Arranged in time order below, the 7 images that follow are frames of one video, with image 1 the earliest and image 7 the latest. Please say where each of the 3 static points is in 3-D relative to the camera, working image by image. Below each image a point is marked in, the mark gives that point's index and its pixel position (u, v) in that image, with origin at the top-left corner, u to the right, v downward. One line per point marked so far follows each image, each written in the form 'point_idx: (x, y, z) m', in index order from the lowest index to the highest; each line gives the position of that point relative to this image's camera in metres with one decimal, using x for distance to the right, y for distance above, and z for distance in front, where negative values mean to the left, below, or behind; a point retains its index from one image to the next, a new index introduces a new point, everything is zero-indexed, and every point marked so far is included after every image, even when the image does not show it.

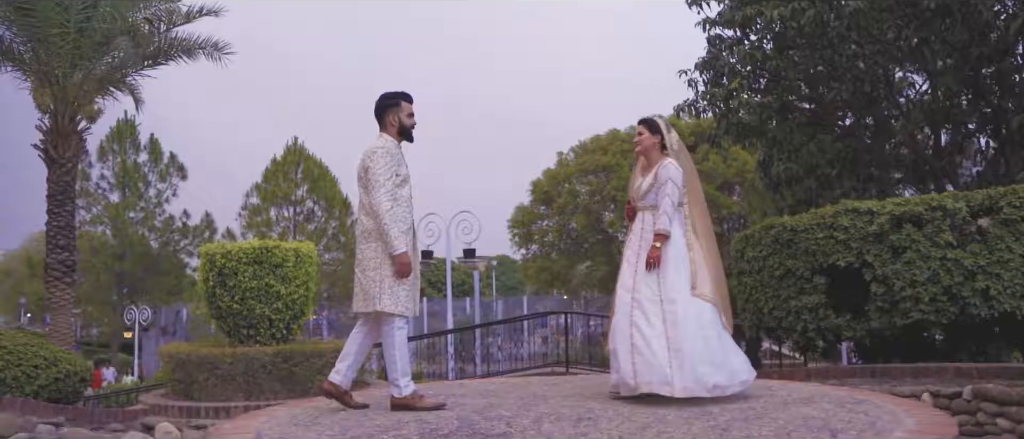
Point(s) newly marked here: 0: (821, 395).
0: (+2.3, -1.3, +6.6) m
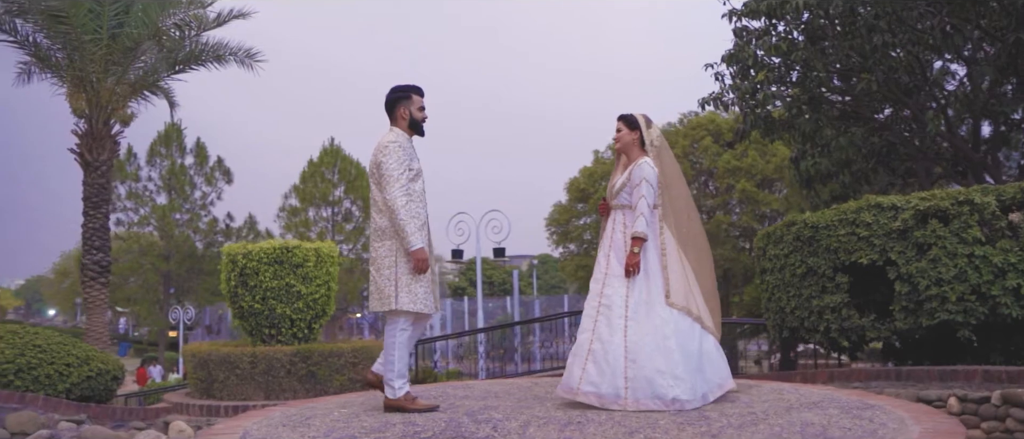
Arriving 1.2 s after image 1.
0: (+2.2, -1.3, +6.3) m
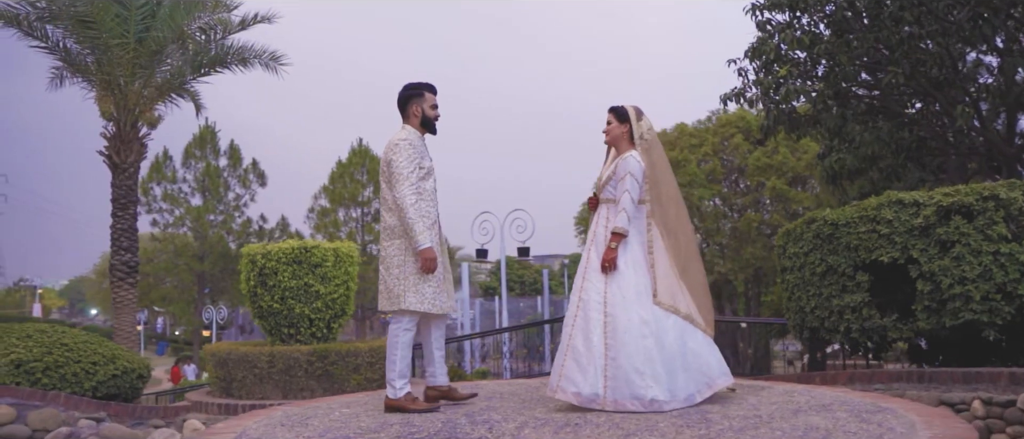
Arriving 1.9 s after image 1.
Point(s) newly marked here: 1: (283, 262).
0: (+2.2, -1.2, +6.1) m
1: (-2.5, -0.5, +9.8) m
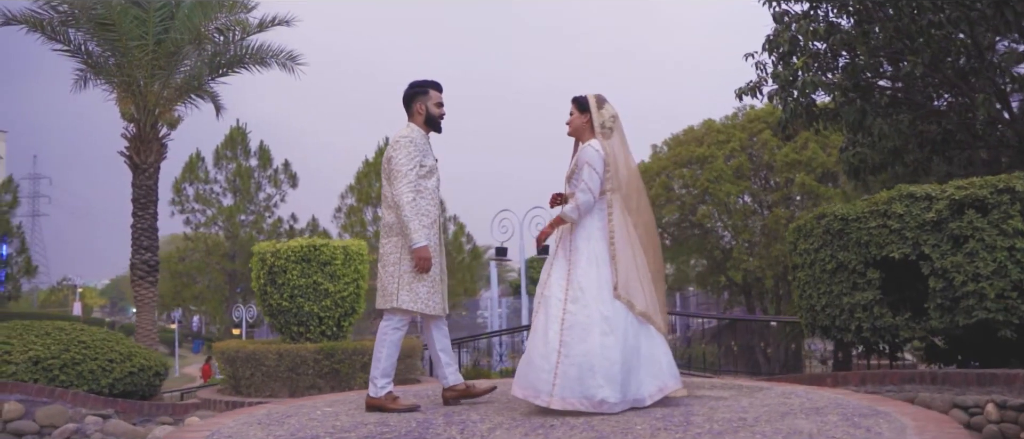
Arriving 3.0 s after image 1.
0: (+2.1, -1.2, +5.9) m
1: (-2.4, -0.4, +9.8) m
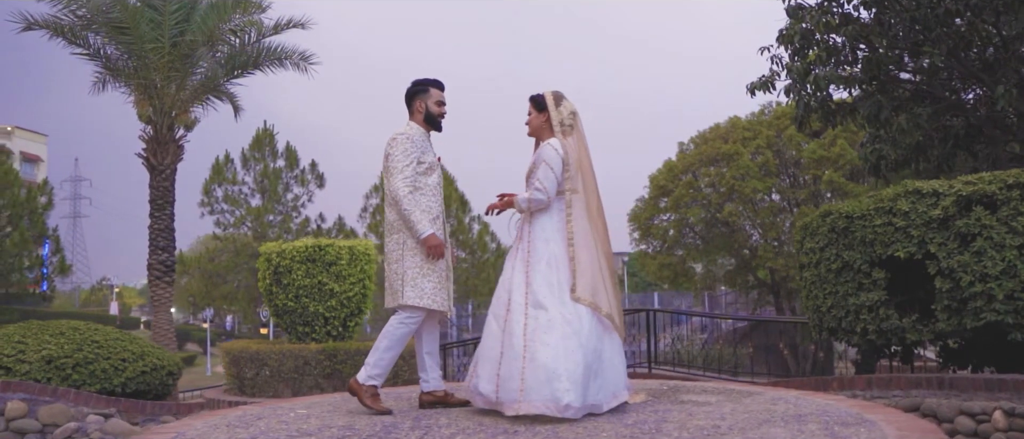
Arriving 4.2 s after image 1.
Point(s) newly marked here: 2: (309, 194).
0: (+1.9, -1.2, +5.6) m
1: (-2.3, -0.4, +9.8) m
2: (-3.9, +0.5, +17.5) m
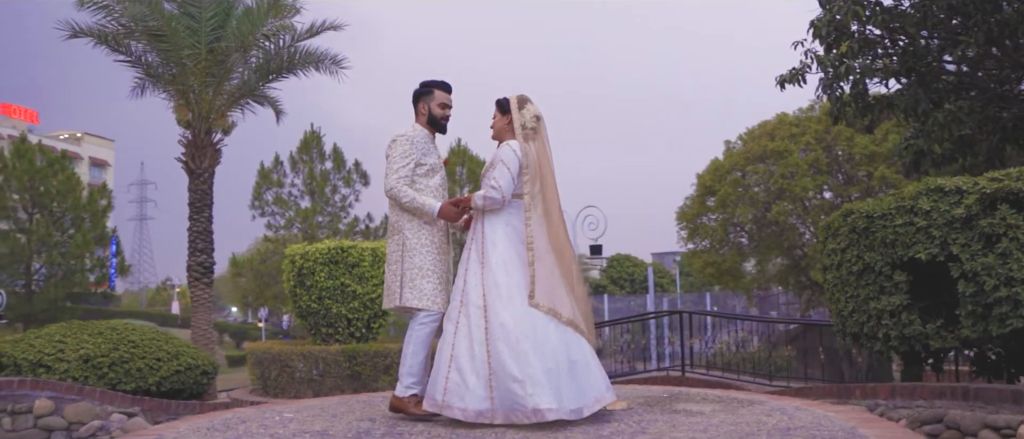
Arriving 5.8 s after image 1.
0: (+1.8, -1.2, +5.3) m
1: (-2.1, -0.5, +9.8) m
2: (-3.0, +0.5, +17.7) m
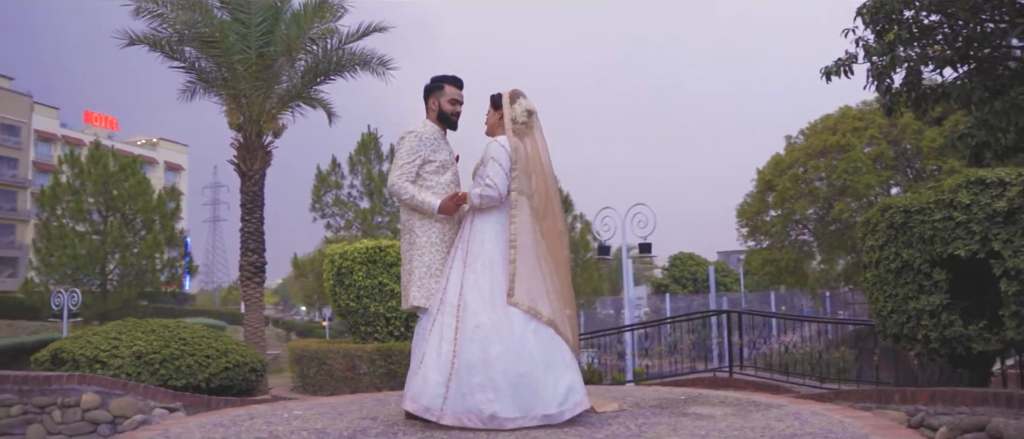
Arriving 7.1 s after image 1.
0: (+1.7, -1.2, +5.0) m
1: (-1.7, -0.5, +9.9) m
2: (-1.9, +0.5, +17.8) m
